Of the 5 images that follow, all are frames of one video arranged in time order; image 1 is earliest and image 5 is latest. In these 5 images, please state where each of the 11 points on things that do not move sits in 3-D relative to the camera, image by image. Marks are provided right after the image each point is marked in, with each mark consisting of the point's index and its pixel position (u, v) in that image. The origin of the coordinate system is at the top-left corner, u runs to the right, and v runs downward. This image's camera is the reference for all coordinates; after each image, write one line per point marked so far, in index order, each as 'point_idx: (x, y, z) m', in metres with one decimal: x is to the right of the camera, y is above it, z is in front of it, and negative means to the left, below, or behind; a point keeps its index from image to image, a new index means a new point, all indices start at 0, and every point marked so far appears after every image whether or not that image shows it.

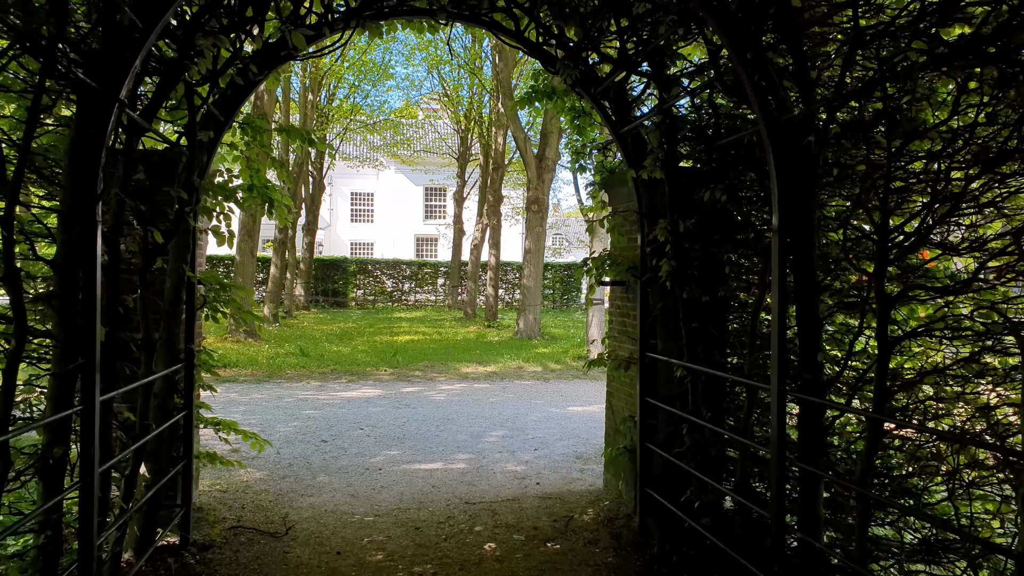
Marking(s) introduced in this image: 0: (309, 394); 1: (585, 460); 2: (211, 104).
0: (-2.8, -1.5, +8.6) m
1: (+0.7, -1.6, +5.9) m
2: (-1.8, +1.1, +3.7) m
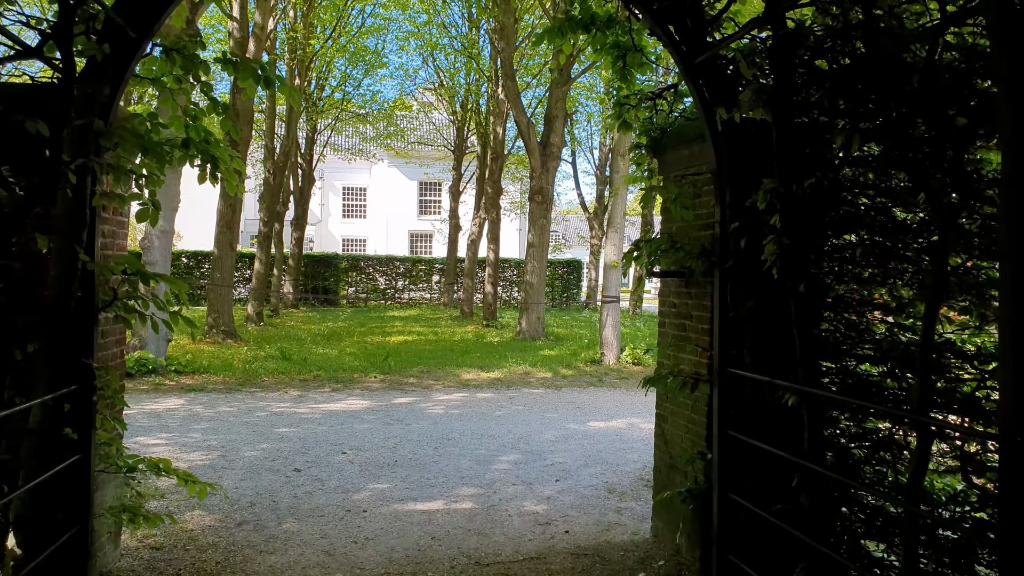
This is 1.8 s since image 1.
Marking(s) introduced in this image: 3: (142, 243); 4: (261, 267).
0: (-2.7, -1.4, +7.4) m
1: (+0.8, -1.6, +4.7) m
2: (-1.6, +1.1, +2.5) m
3: (-5.4, +0.7, +9.1) m
4: (-7.4, +0.6, +18.4) m
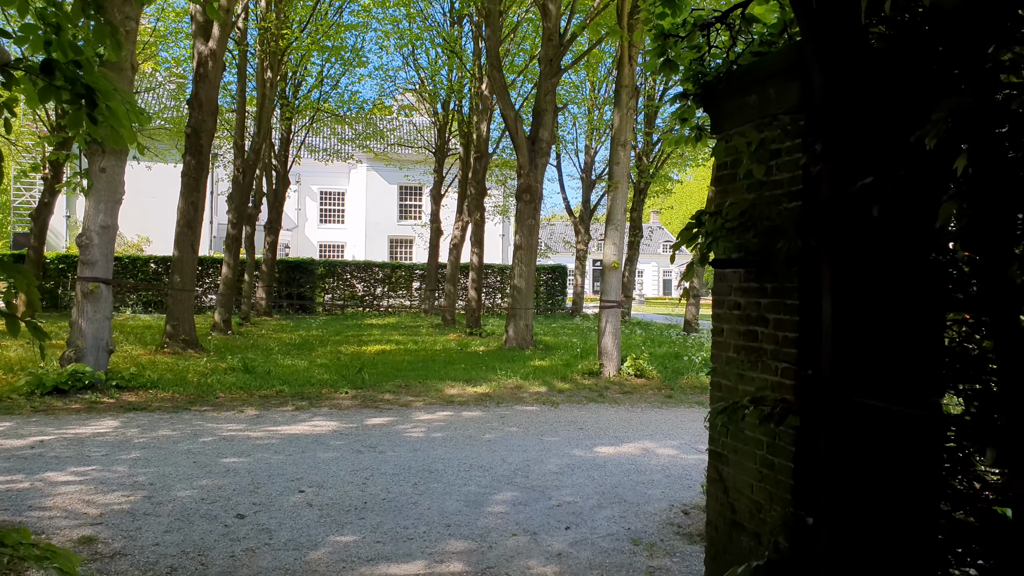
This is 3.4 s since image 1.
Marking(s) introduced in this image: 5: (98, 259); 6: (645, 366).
0: (-2.7, -1.5, +6.3) m
1: (+0.8, -1.6, +3.7) m
2: (-1.5, +1.2, +1.5) m
3: (-5.6, +0.6, +8.0) m
4: (-7.8, +0.5, +17.2) m
5: (-5.4, +0.4, +8.0) m
6: (+2.0, -1.2, +9.2) m
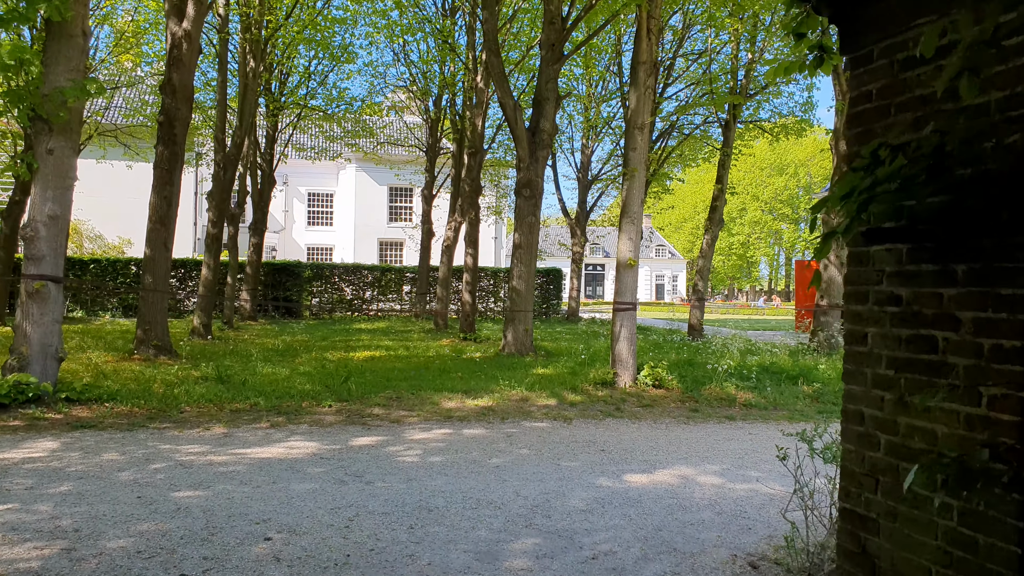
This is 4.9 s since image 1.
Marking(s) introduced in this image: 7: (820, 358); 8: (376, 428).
0: (-2.7, -1.4, +5.3) m
1: (+1.0, -1.5, +2.8) m
2: (-1.4, +1.2, +0.6) m
3: (-5.5, +0.6, +7.0) m
4: (-7.9, +0.4, +16.1) m
5: (-5.3, +0.4, +7.0) m
6: (+2.0, -1.2, +8.3) m
7: (+5.3, -1.2, +10.8) m
8: (-1.4, -1.4, +6.3) m
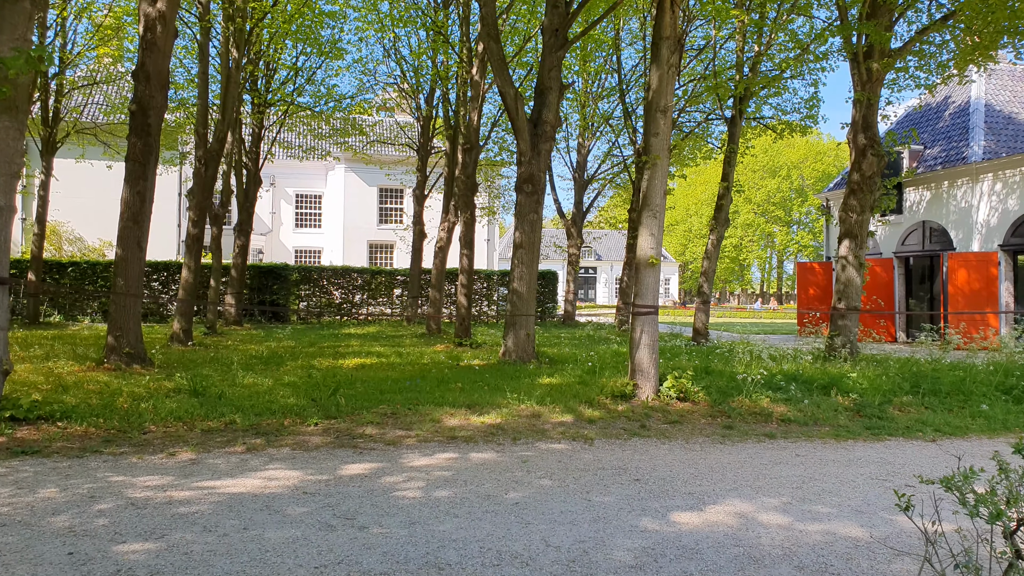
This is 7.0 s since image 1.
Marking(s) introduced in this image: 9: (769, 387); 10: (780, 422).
0: (-2.5, -1.4, +4.4) m
1: (+1.2, -1.5, +2.0) m
2: (-1.2, +1.2, -0.3) m
3: (-5.4, +0.6, +6.1) m
4: (-7.9, +0.3, +15.2) m
5: (-5.2, +0.4, +6.1) m
6: (+2.1, -1.2, +7.5) m
7: (+5.4, -1.2, +10.0) m
8: (-1.2, -1.4, +5.4) m
9: (+3.3, -1.3, +8.0) m
10: (+2.9, -1.5, +6.8) m
